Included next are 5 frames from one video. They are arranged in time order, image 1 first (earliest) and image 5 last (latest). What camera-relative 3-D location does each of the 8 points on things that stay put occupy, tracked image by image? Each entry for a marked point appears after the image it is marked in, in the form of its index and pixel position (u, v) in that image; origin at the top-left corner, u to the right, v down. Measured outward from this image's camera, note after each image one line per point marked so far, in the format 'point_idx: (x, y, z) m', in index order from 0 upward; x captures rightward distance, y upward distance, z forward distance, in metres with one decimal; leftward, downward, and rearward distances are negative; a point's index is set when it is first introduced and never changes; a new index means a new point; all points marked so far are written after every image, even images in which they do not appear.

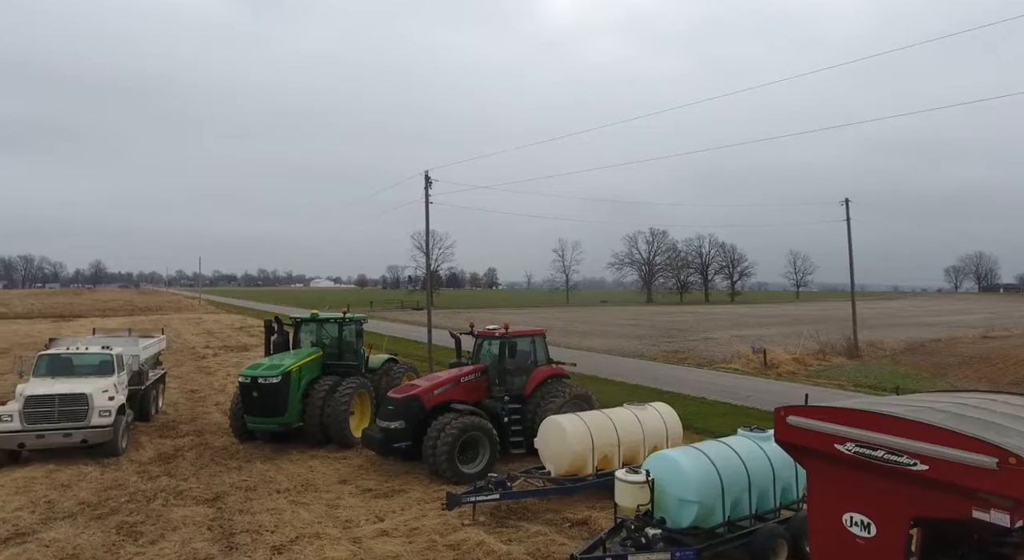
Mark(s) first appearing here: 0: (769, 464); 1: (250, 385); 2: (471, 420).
0: (+2.8, -2.0, +6.7) m
1: (-4.7, -1.9, +11.0) m
2: (-0.6, -2.1, +9.4) m
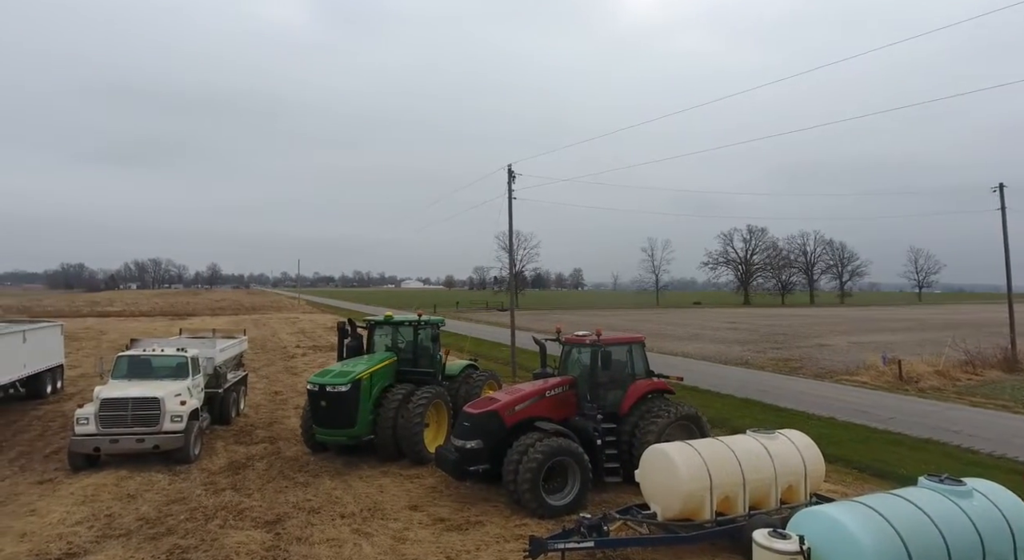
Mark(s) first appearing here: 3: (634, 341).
0: (+3.6, -2.0, +4.8) m
1: (-3.2, -1.9, +10.2) m
2: (+0.6, -2.1, +8.0) m
3: (+1.8, -0.9, +9.2) m
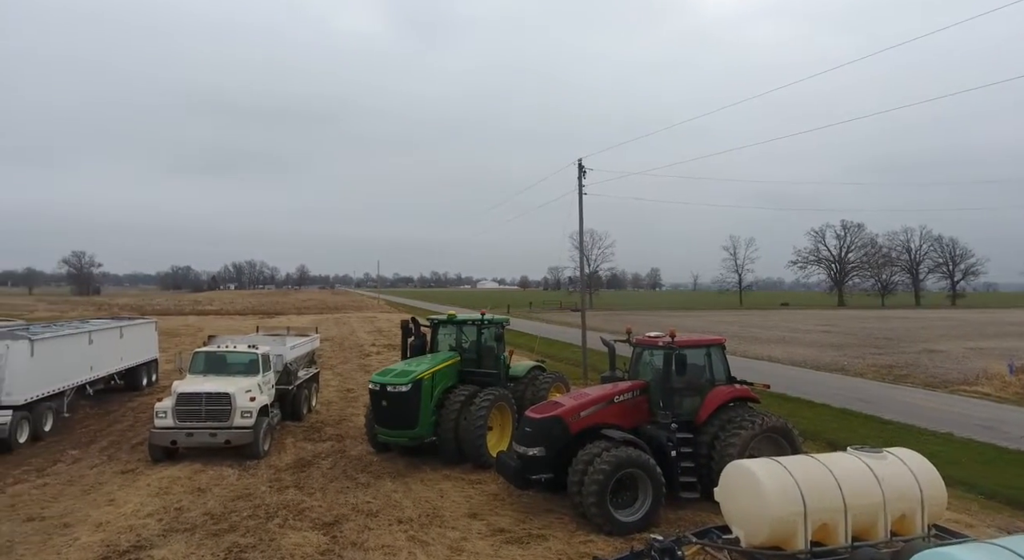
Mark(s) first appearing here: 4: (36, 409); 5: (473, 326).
0: (+4.0, -1.9, +3.8) m
1: (-2.2, -1.8, +10.0) m
2: (+1.4, -2.1, +7.3) m
3: (+2.8, -0.9, +8.4) m
4: (-11.4, -3.1, +14.6) m
5: (-0.7, -0.8, +11.1) m
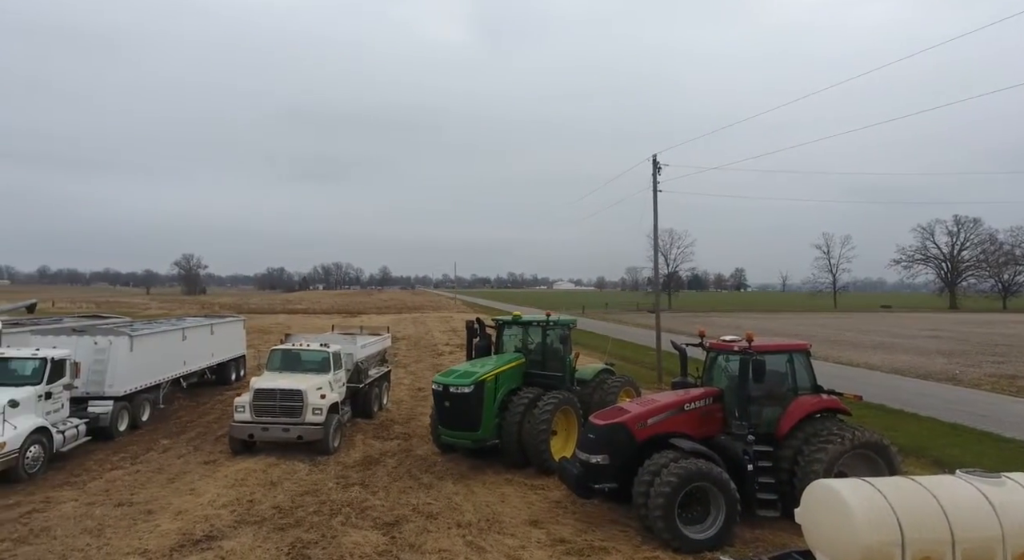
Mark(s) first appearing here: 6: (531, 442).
0: (+4.2, -1.9, +3.0) m
1: (-1.1, -1.8, +9.9) m
2: (+2.1, -2.1, +6.8) m
3: (+3.6, -0.9, +7.7) m
4: (-9.7, -3.1, +15.7) m
5: (+0.5, -0.8, +10.9) m
6: (+0.3, -2.6, +9.6) m
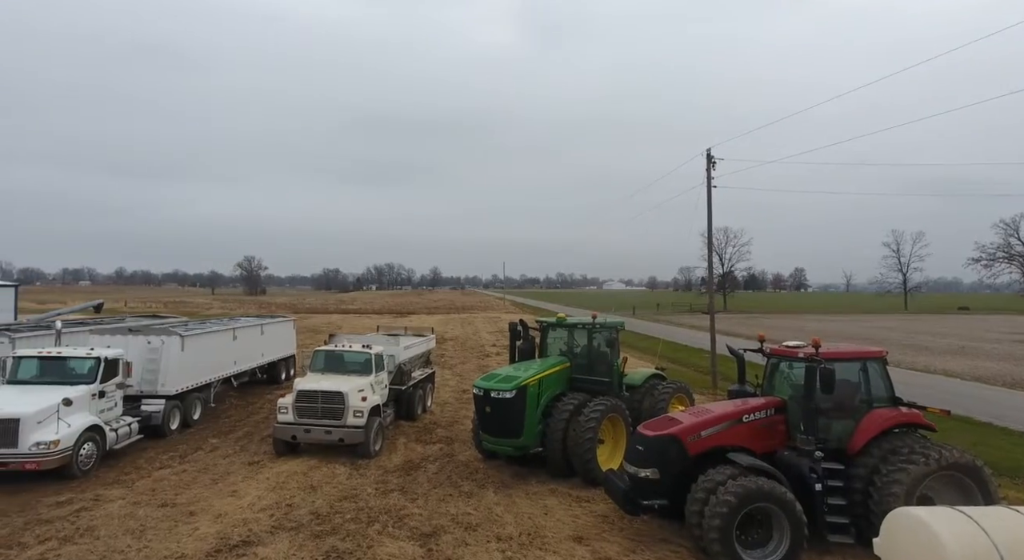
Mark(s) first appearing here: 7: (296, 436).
0: (+4.4, -1.9, +2.2) m
1: (-0.4, -1.8, +9.5) m
2: (+2.5, -2.1, +6.2) m
3: (+4.1, -0.9, +7.0) m
4: (-8.5, -3.1, +15.9) m
5: (+1.2, -0.8, +10.4) m
6: (+1.0, -2.6, +9.1) m
7: (-4.0, -2.9, +11.4) m
